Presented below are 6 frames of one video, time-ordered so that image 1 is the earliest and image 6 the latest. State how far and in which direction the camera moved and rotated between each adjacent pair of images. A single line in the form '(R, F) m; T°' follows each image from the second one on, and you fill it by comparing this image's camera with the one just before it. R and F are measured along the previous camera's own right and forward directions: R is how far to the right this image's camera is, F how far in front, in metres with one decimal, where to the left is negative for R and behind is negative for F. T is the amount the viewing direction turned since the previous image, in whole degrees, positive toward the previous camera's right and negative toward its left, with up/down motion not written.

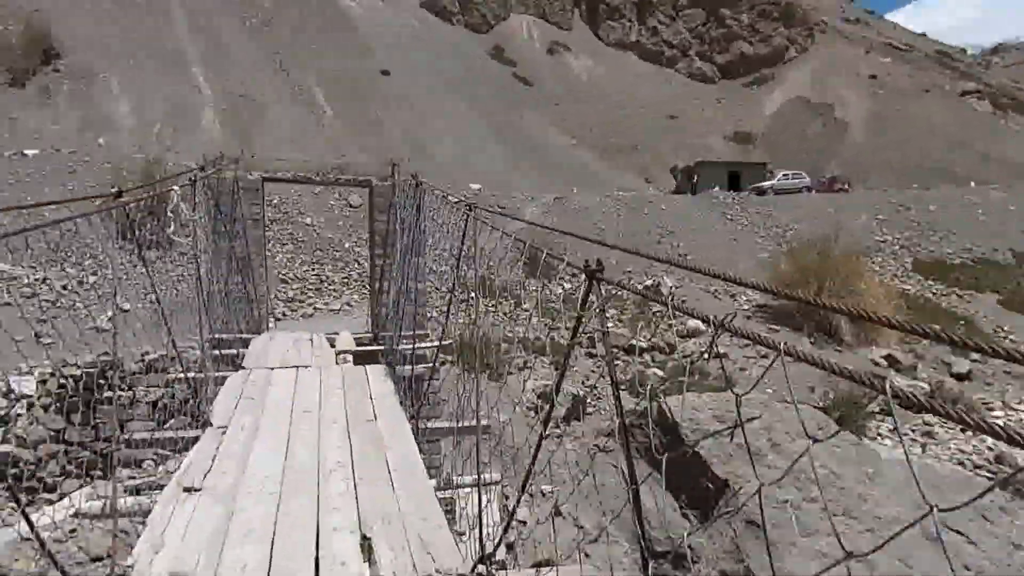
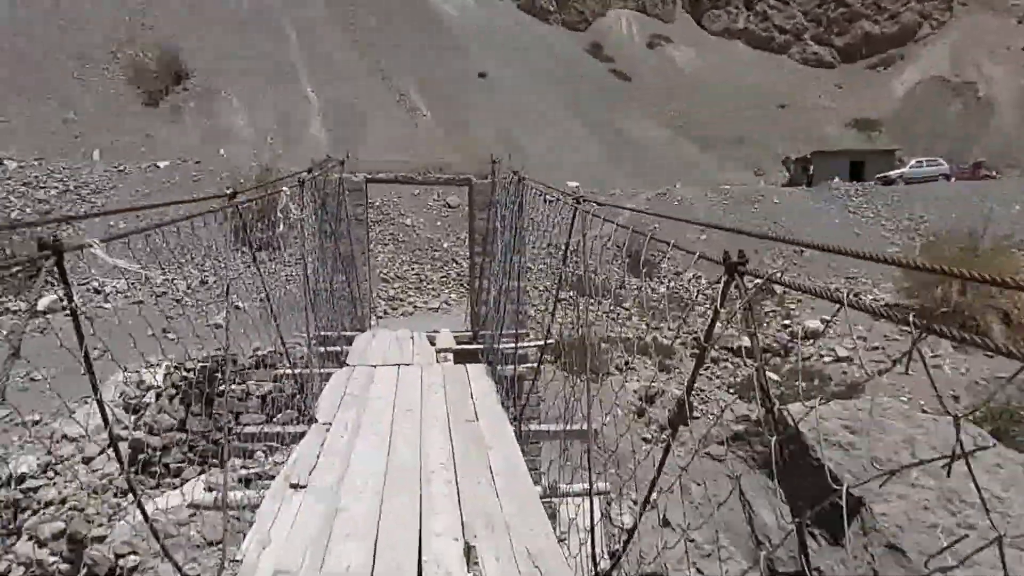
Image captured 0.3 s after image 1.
(0.0, +0.1) m; -8°
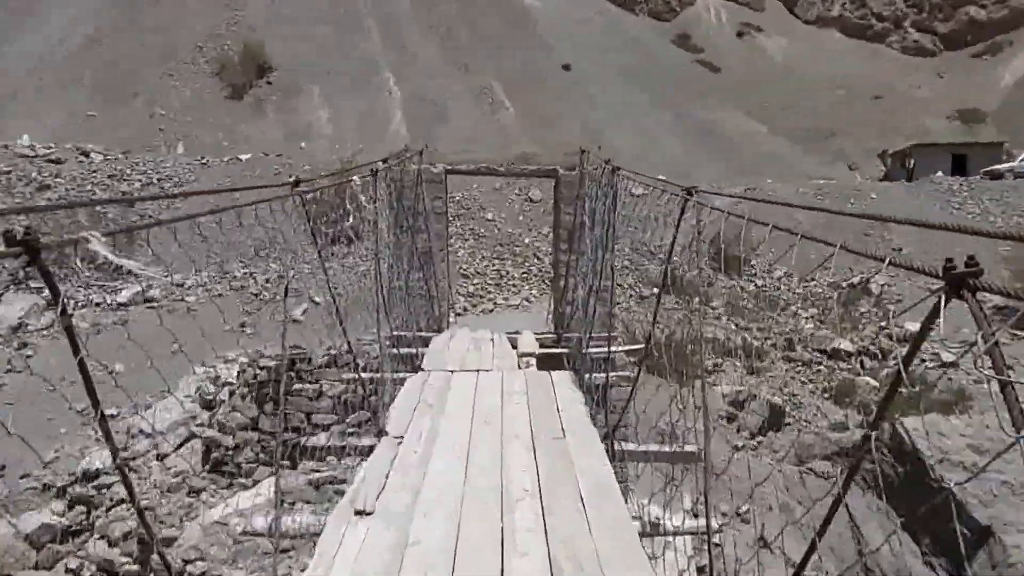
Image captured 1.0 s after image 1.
(-0.1, +0.3) m; -6°
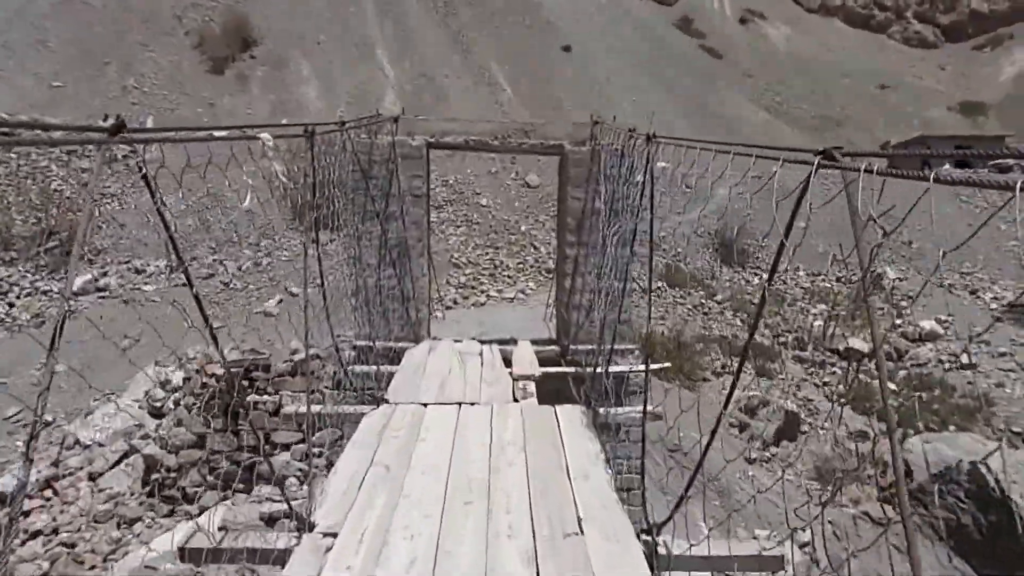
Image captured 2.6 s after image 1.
(0.0, +0.7) m; +1°
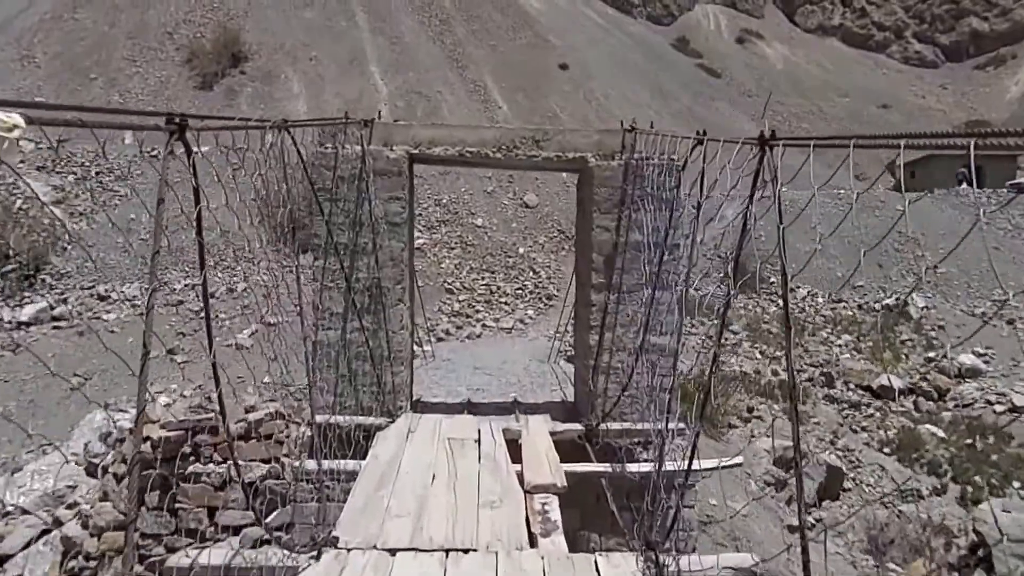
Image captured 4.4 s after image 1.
(0.0, +0.7) m; 0°
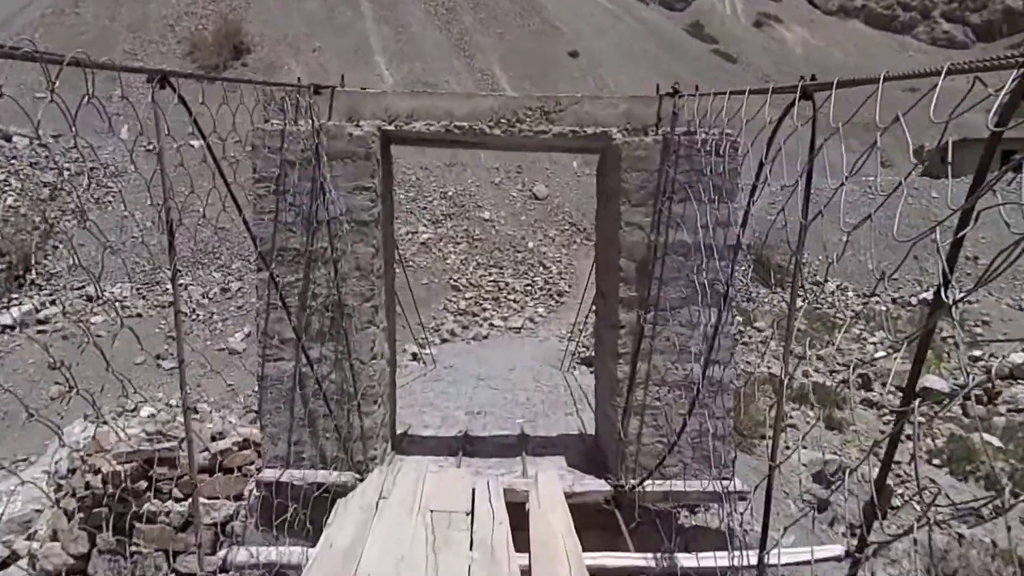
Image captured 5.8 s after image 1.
(0.0, +0.5) m; -1°
